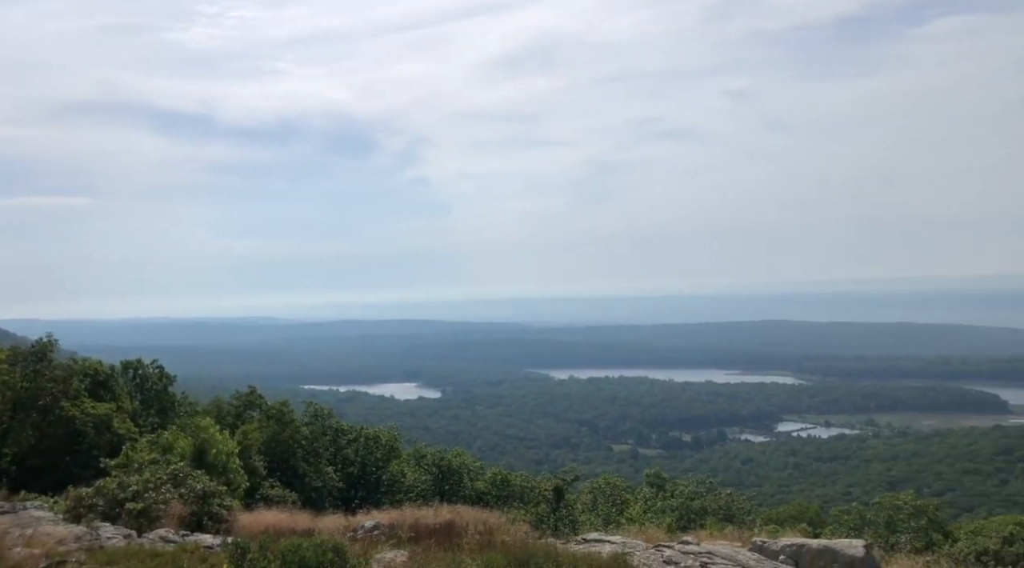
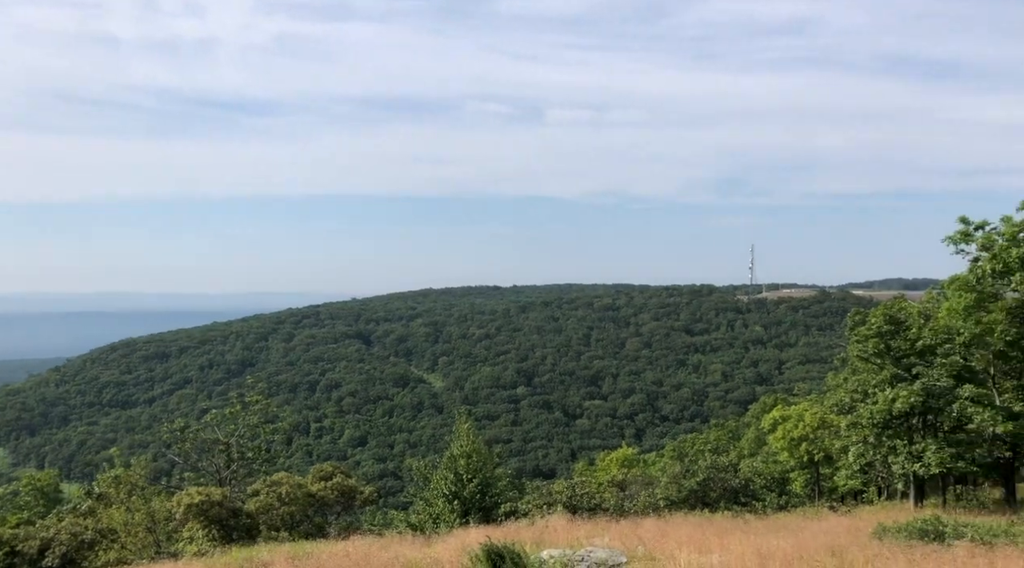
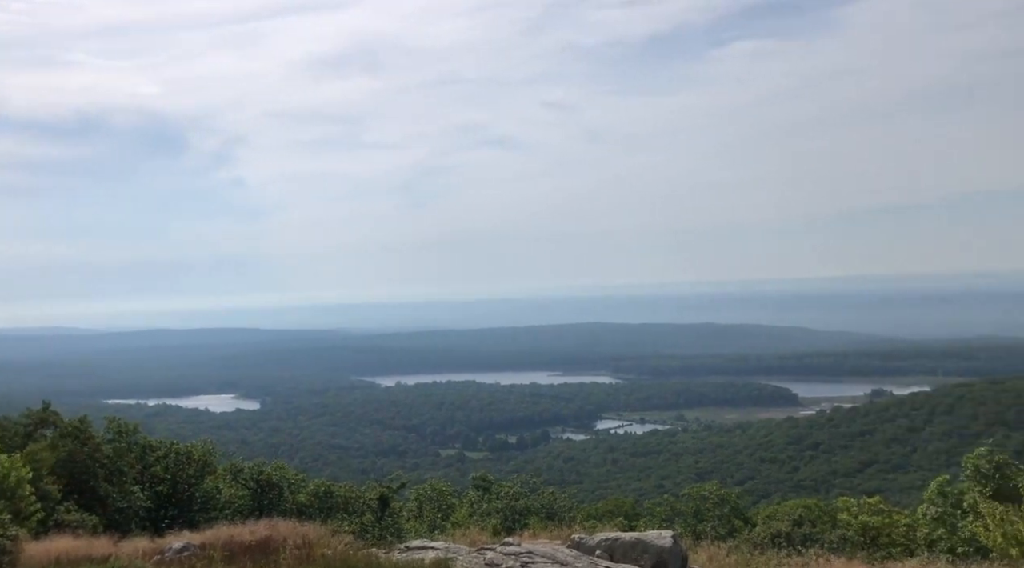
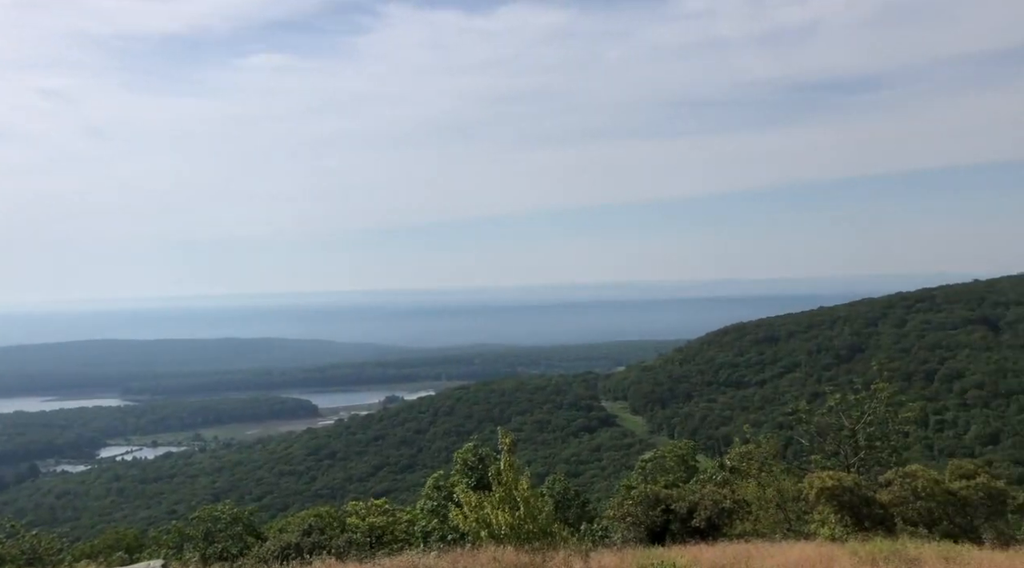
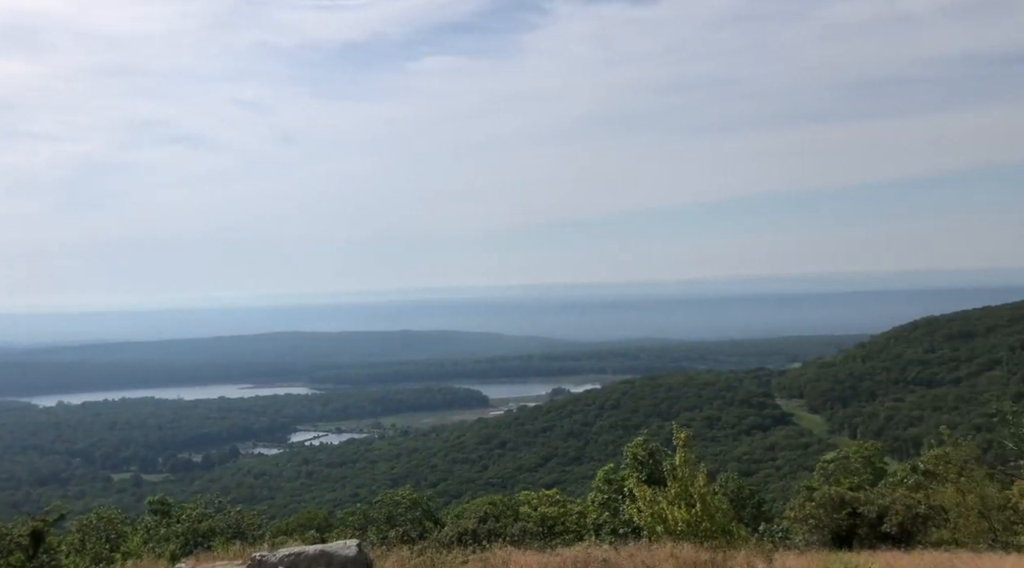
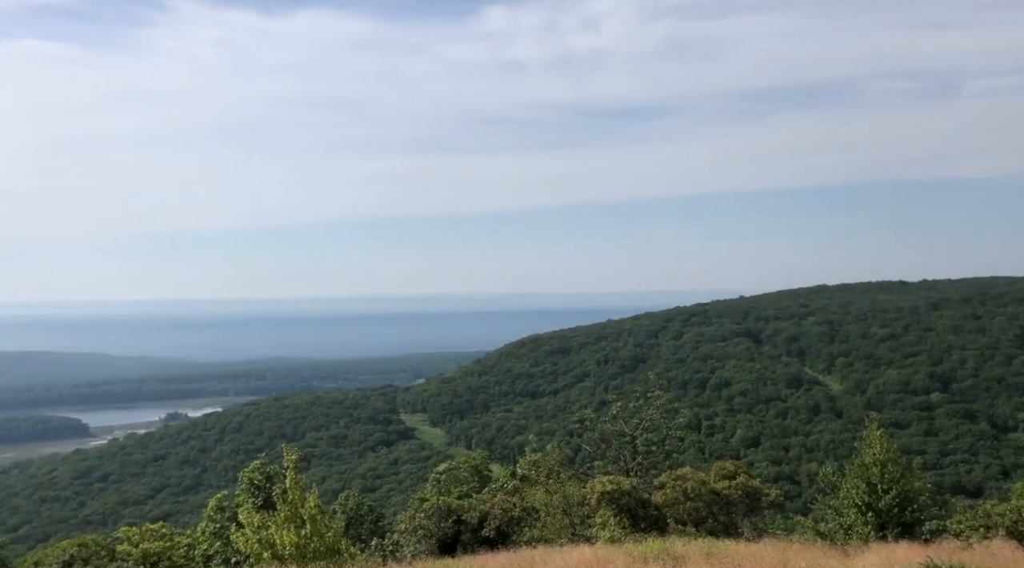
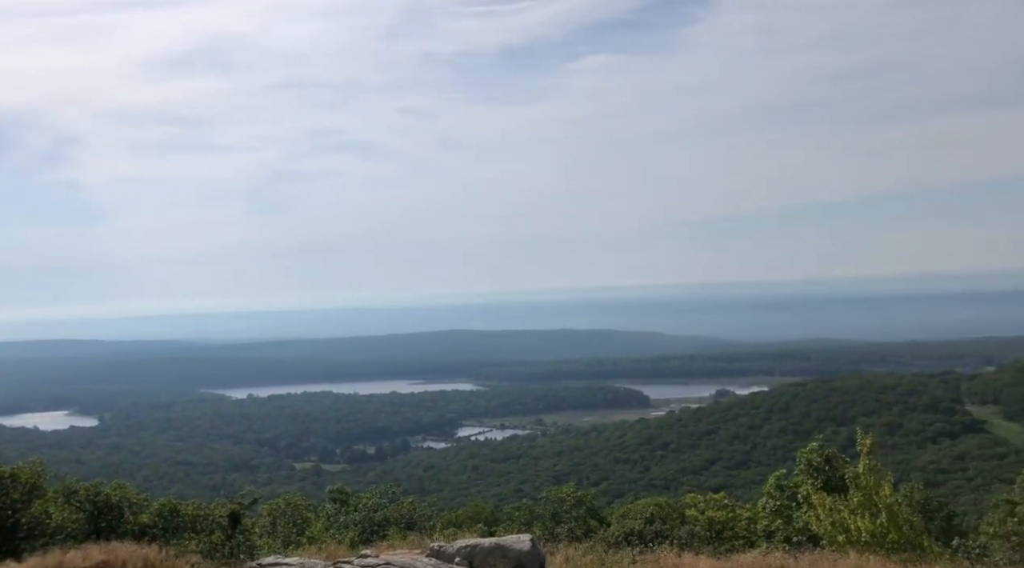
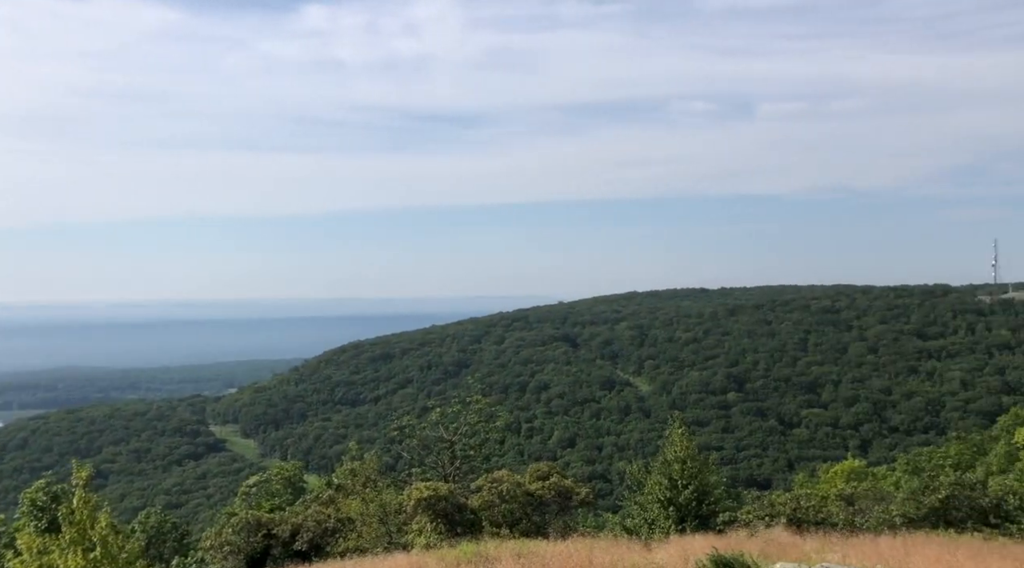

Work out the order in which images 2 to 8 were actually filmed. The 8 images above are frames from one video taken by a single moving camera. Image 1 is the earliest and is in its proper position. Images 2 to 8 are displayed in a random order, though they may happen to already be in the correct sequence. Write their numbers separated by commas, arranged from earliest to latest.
3, 7, 5, 4, 6, 8, 2
